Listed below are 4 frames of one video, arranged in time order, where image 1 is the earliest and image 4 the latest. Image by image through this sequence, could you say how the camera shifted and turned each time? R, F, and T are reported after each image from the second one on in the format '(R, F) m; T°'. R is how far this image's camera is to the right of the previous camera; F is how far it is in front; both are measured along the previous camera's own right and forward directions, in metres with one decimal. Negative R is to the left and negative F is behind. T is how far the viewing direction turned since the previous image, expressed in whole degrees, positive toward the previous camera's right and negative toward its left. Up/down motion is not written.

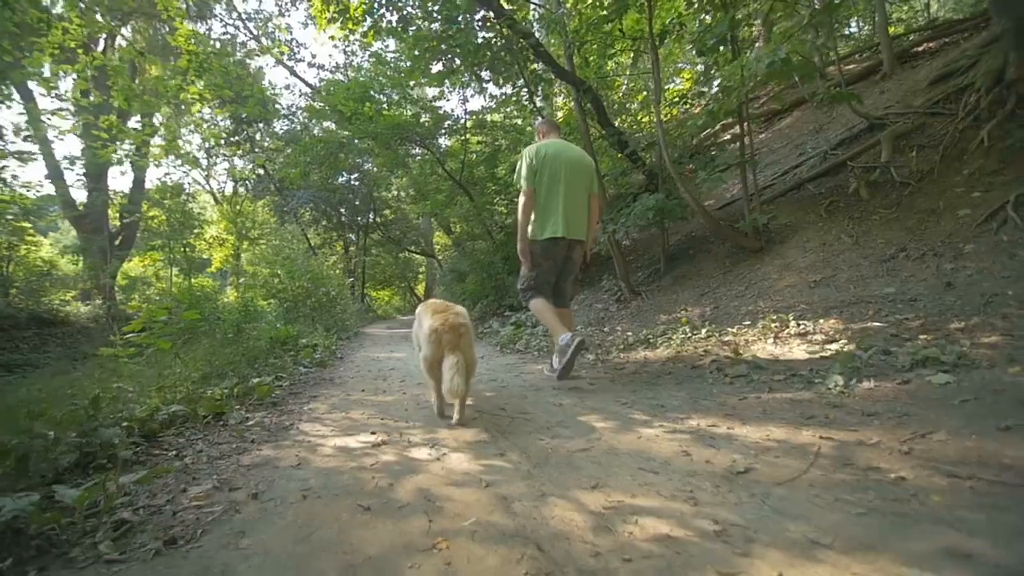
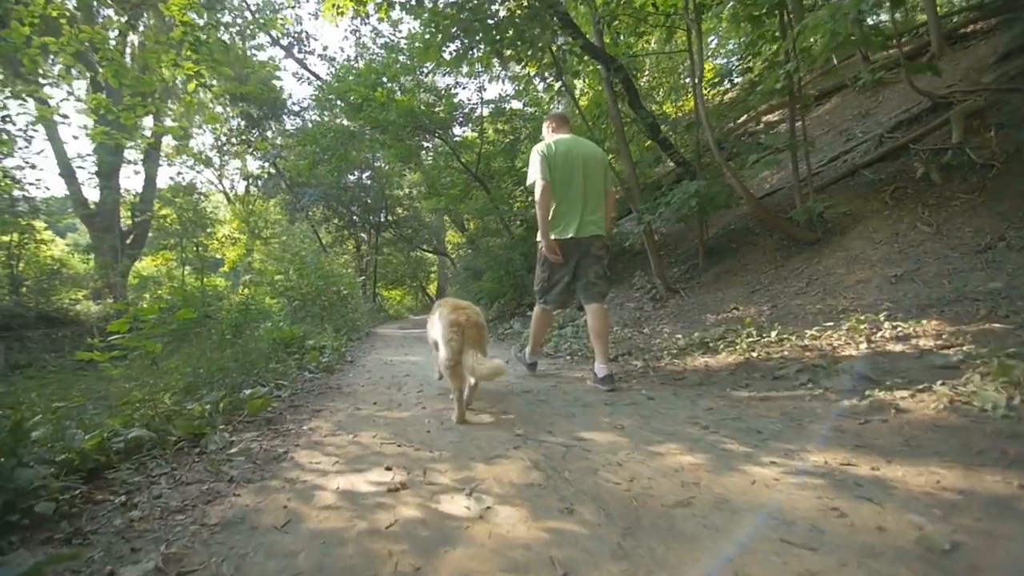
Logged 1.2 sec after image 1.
(-0.2, +0.7) m; -1°
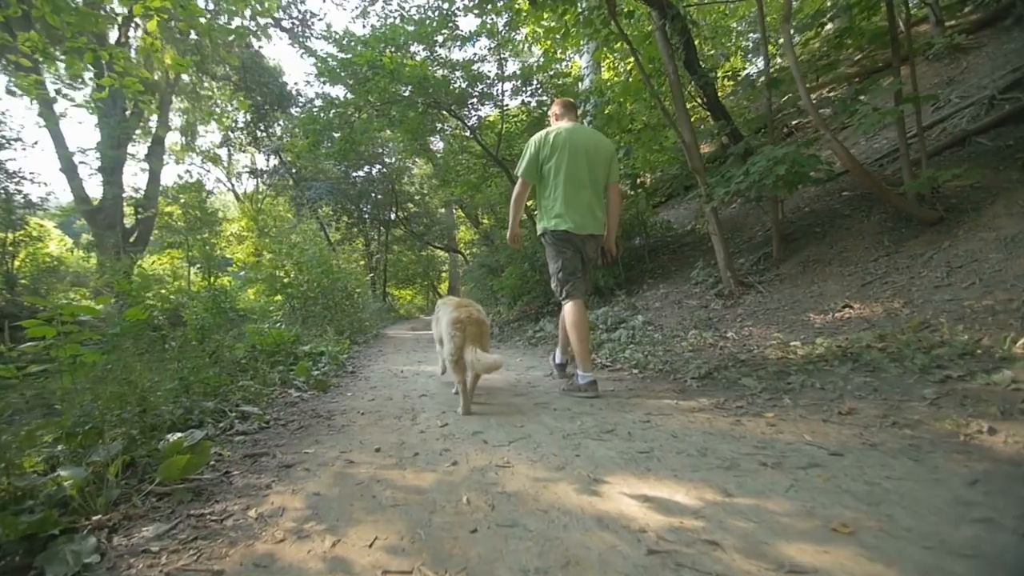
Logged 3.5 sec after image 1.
(-0.4, +1.3) m; -1°
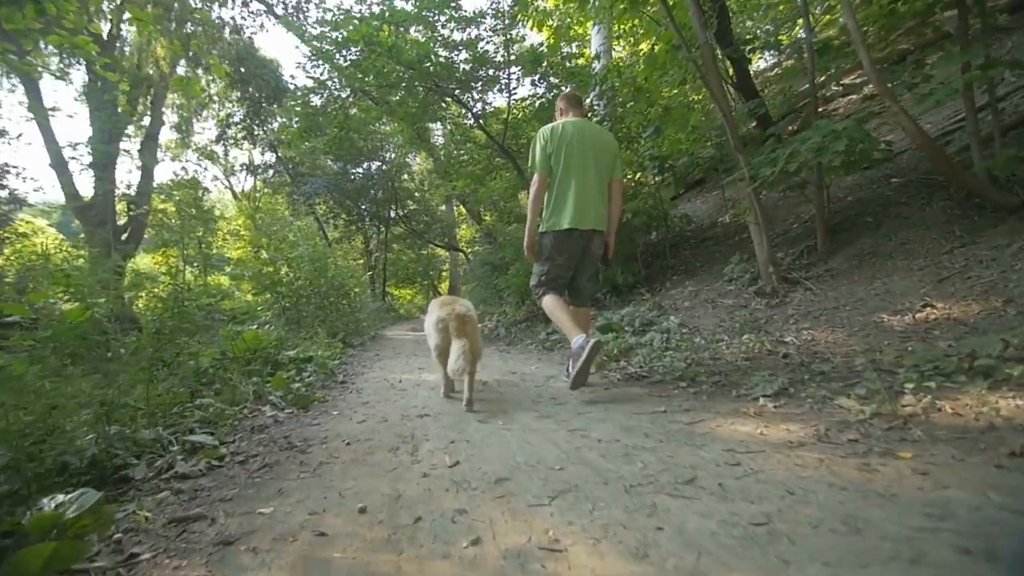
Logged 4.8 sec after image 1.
(-0.2, +0.7) m; 0°
